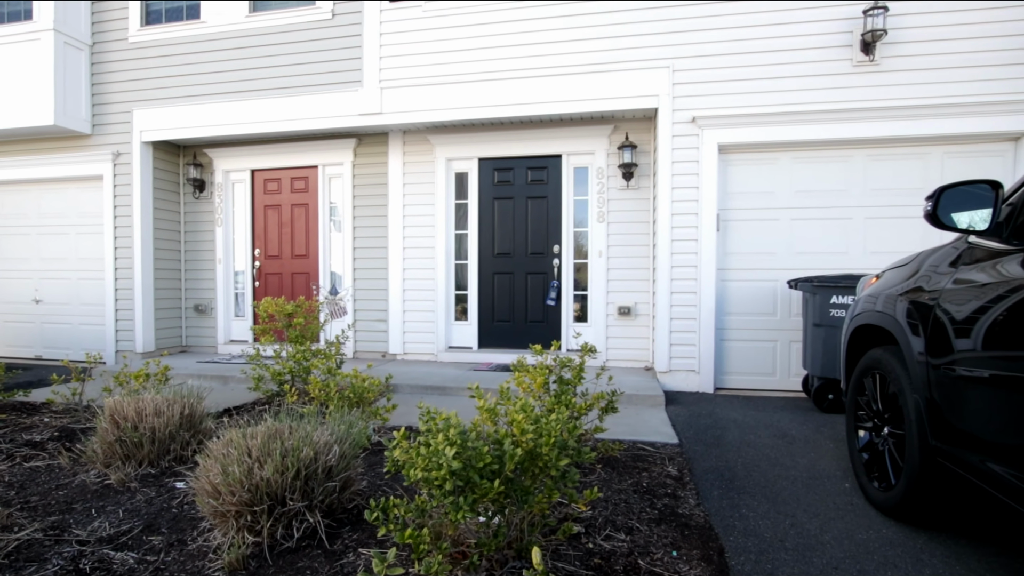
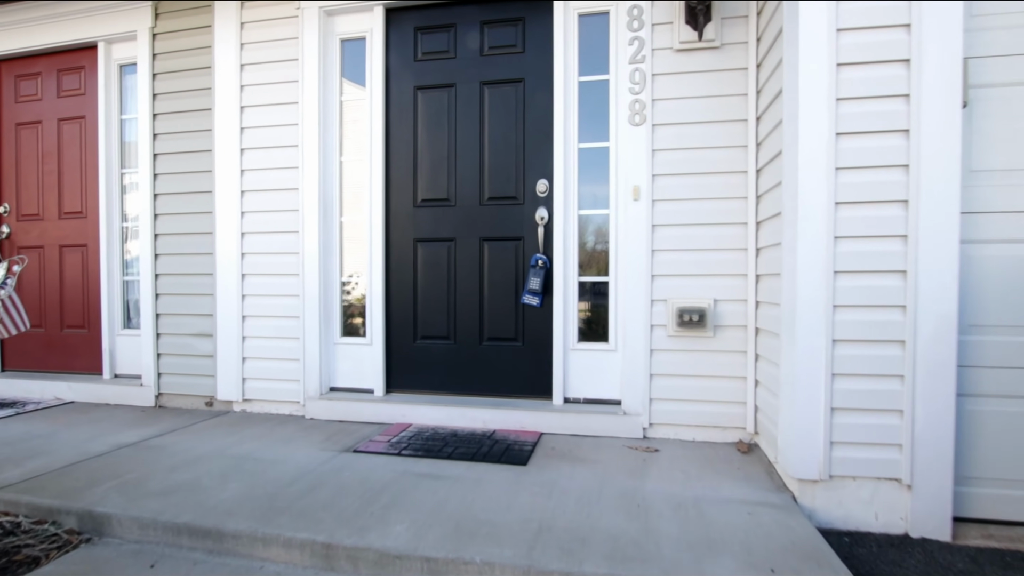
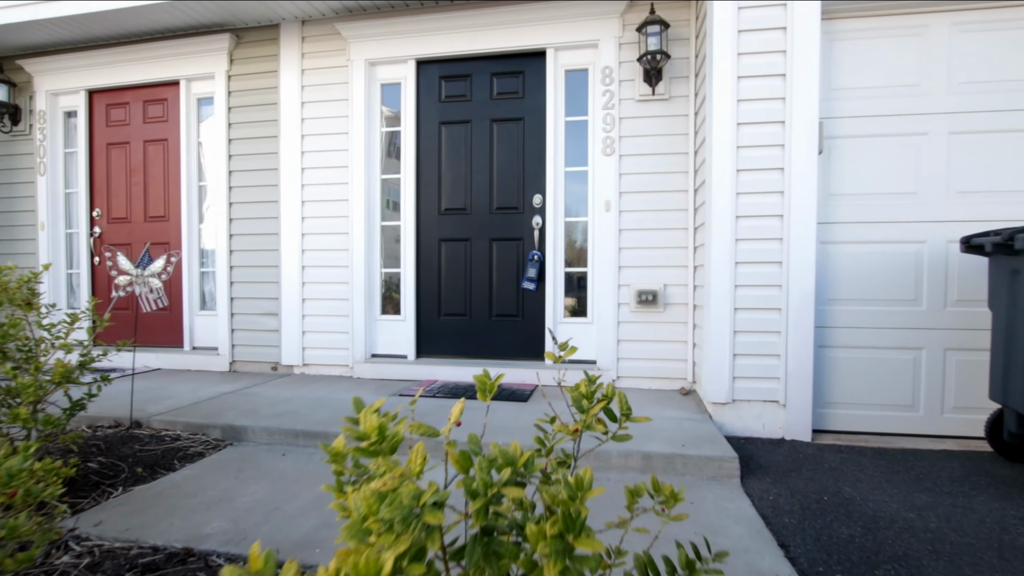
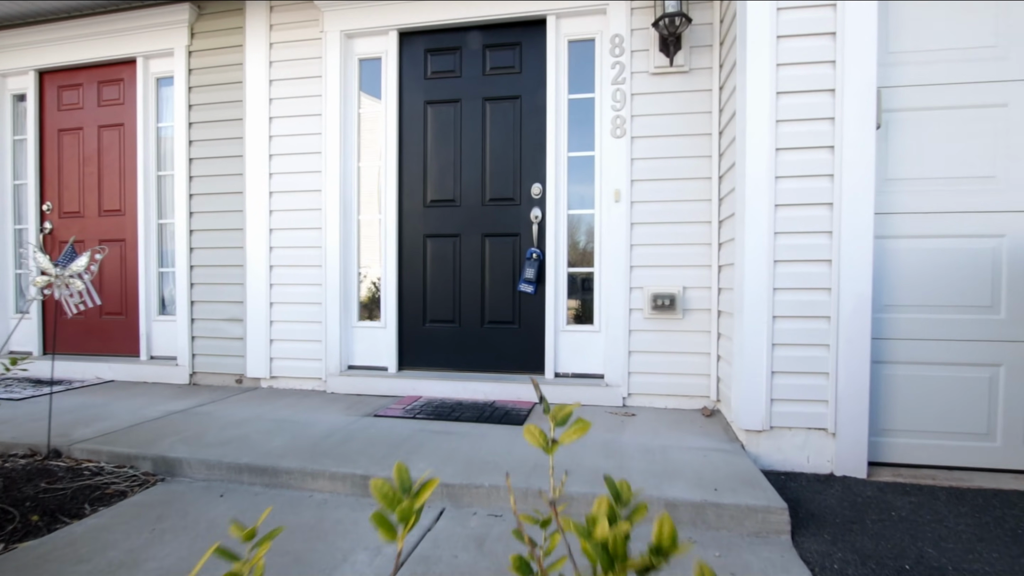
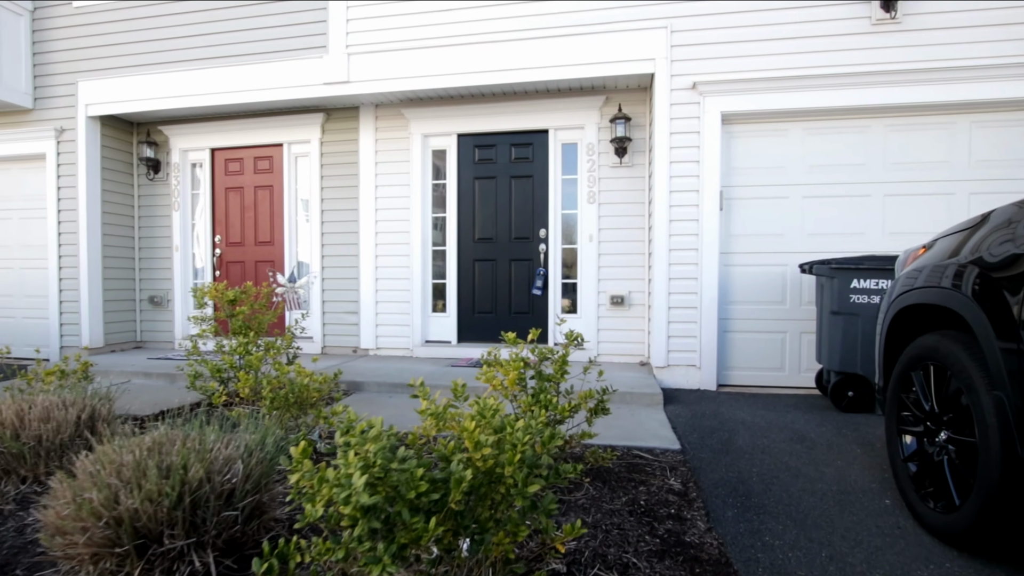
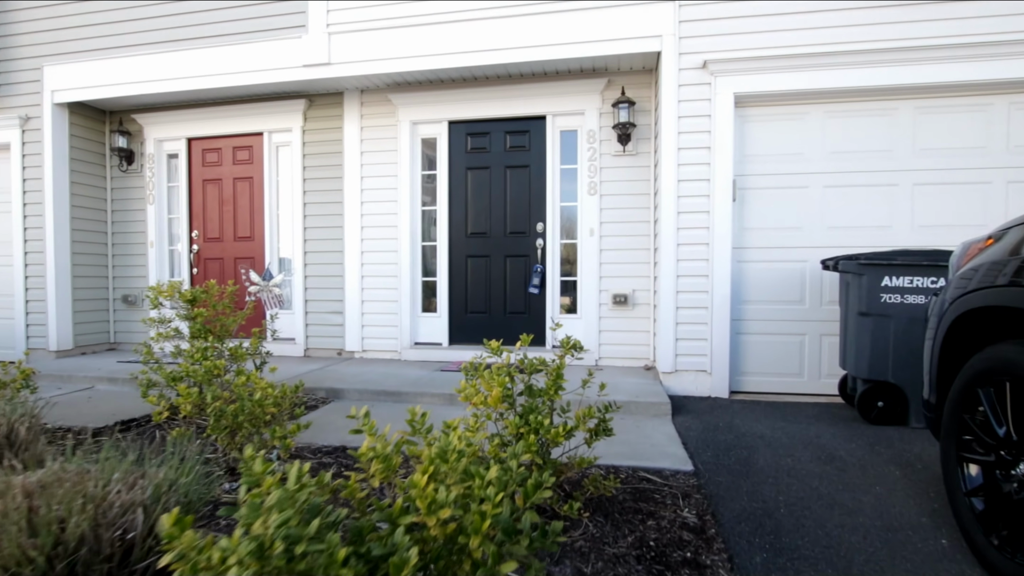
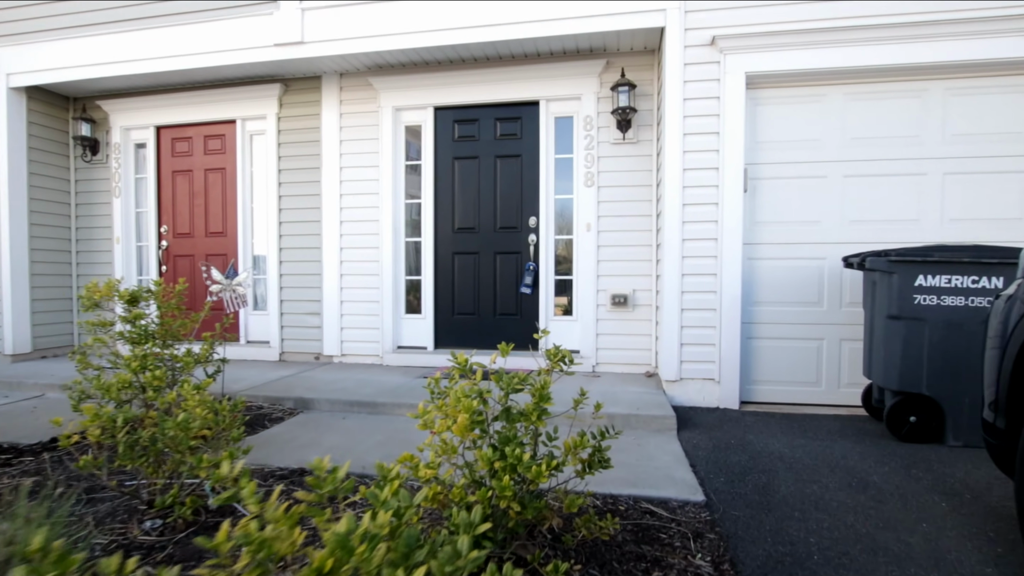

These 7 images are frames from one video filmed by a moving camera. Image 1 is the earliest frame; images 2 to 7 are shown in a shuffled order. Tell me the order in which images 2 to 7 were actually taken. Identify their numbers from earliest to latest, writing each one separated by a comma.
5, 6, 7, 3, 4, 2
